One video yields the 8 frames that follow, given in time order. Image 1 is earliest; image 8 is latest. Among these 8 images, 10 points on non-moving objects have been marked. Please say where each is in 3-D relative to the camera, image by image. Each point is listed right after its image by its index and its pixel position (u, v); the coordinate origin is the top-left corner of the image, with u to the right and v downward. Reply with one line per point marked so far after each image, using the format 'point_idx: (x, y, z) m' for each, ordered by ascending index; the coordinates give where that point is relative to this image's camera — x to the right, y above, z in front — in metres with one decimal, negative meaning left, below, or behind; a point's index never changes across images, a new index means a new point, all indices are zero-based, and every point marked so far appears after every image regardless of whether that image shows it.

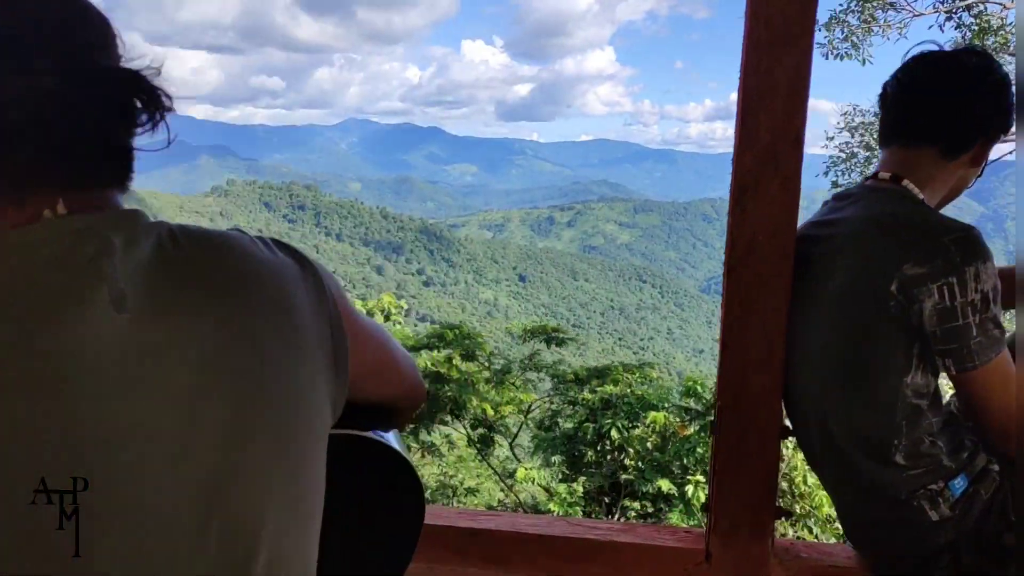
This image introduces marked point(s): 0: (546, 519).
0: (+0.1, -0.4, +1.5) m
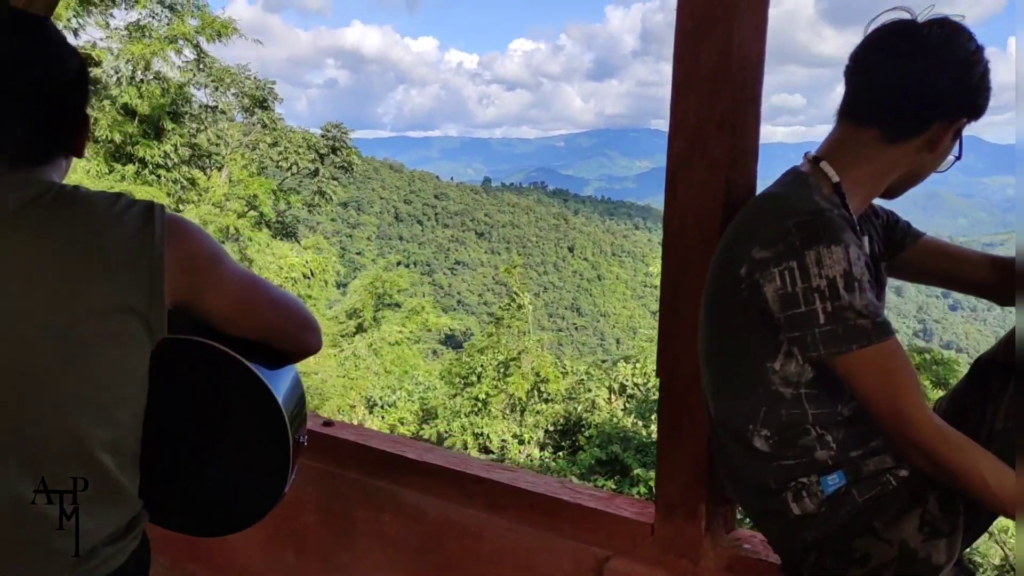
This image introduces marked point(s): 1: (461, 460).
0: (0.0, -0.3, +1.7) m
1: (-0.1, -0.3, +1.8) m
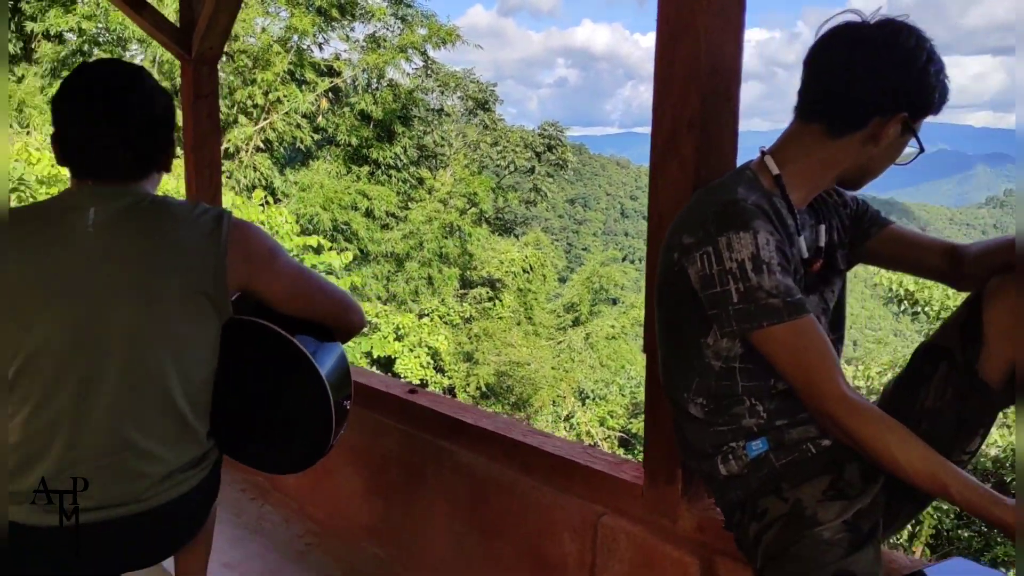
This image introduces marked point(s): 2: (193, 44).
0: (+0.1, -0.3, +1.9) m
1: (0.0, -0.3, +2.0) m
2: (-1.0, +0.8, +3.1) m
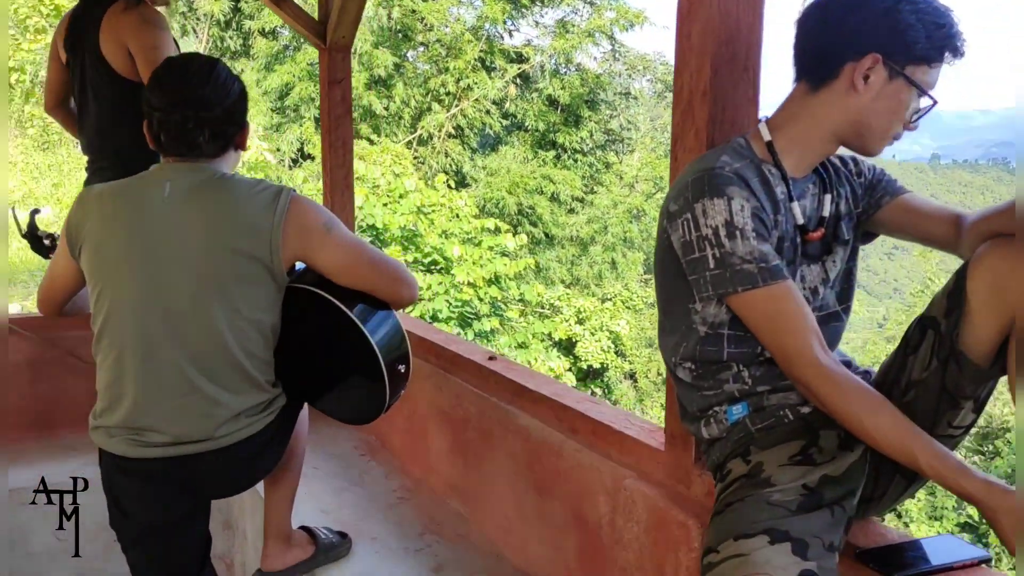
0: (+0.2, -0.3, +1.9) m
1: (+0.1, -0.2, +2.1) m
2: (-0.6, +0.9, +3.3) m
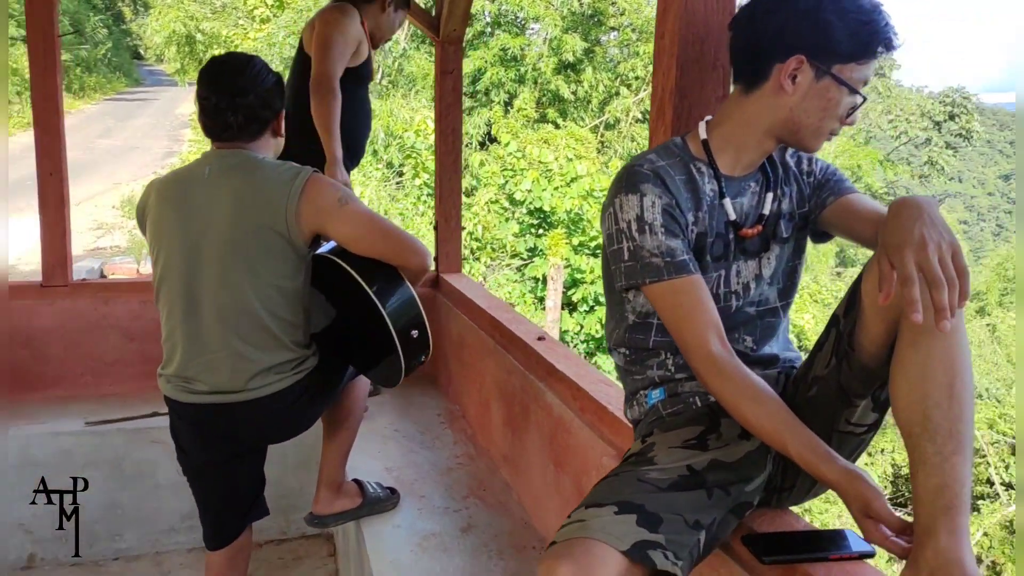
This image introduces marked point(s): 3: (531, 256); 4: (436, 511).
0: (+0.2, -0.2, +2.0) m
1: (+0.2, -0.2, +2.2) m
2: (-0.3, +1.0, +3.5) m
3: (+0.2, +0.3, +10.2) m
4: (-0.2, -0.6, +2.5) m
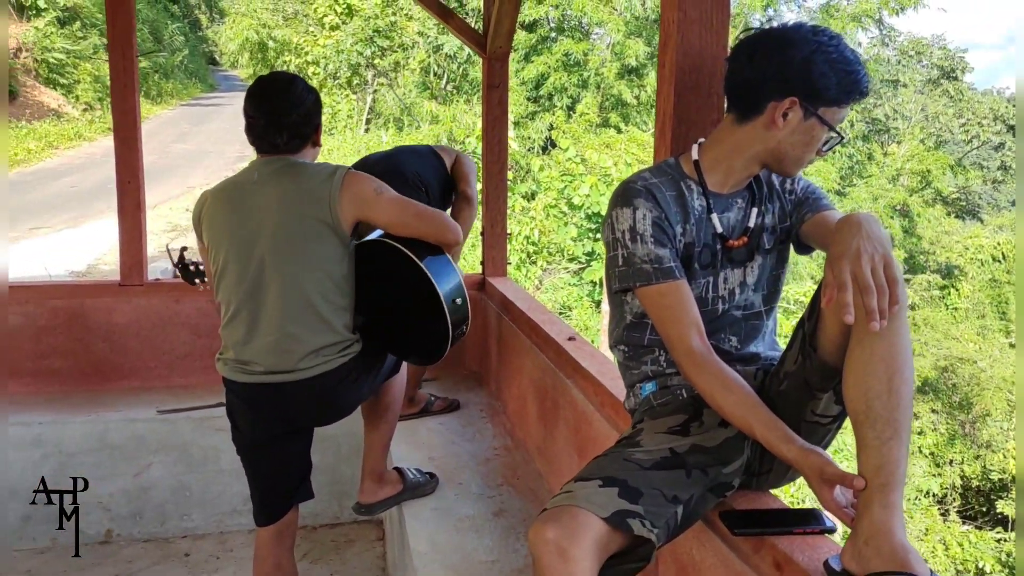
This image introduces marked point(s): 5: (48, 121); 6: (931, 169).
0: (+0.3, -0.2, +2.2) m
1: (+0.2, -0.2, +2.4) m
2: (-0.1, +1.0, +3.7) m
3: (+0.9, +0.3, +10.4) m
4: (-0.1, -0.6, +2.7) m
5: (-6.3, +2.3, +12.7) m
6: (+4.3, +1.2, +9.5) m
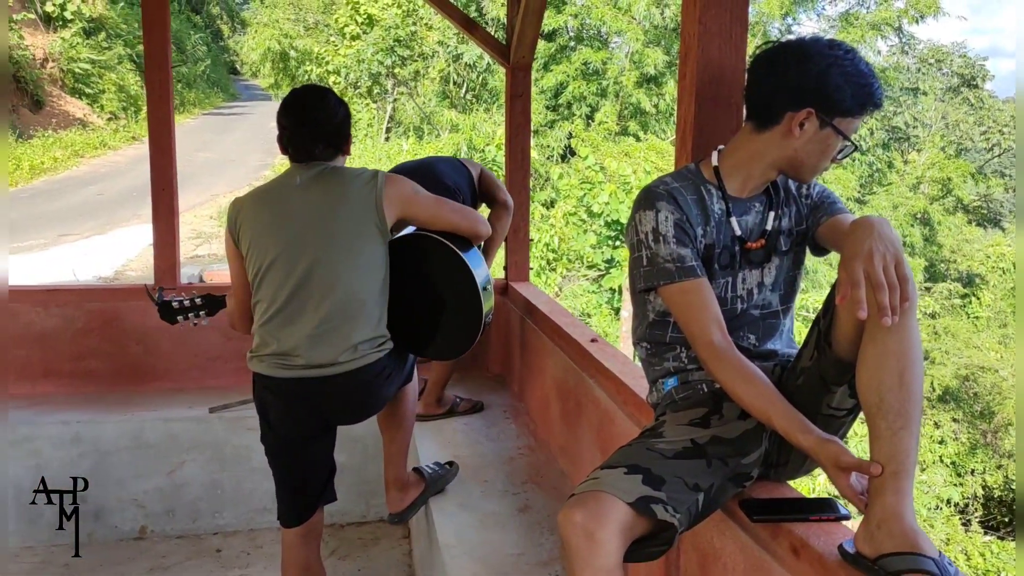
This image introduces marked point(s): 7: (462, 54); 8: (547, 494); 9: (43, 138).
0: (+0.3, -0.2, +2.3) m
1: (+0.3, -0.2, +2.5) m
2: (0.0, +1.0, +3.8) m
3: (+1.1, +0.2, +10.4) m
4: (0.0, -0.6, +2.8) m
5: (-6.0, +2.2, +12.9) m
6: (+4.5, +1.1, +9.5) m
7: (-0.6, +2.7, +10.7) m
8: (+0.1, -0.6, +2.8) m
9: (-6.0, +1.9, +12.1) m
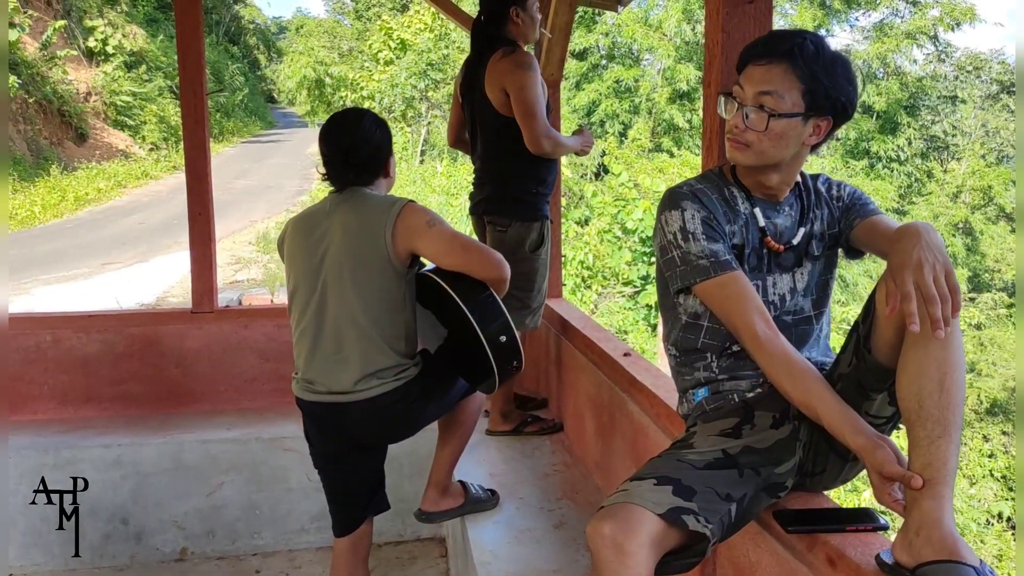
0: (+0.4, -0.3, +2.3) m
1: (+0.4, -0.3, +2.5) m
2: (+0.1, +0.9, +3.9) m
3: (+1.5, 0.0, +10.4) m
4: (+0.1, -0.7, +2.8) m
5: (-5.6, +1.8, +13.2) m
6: (+4.8, +1.0, +9.4) m
7: (-0.2, +2.5, +10.8) m
8: (+0.2, -0.7, +2.7) m
9: (-5.6, +1.6, +12.3) m
